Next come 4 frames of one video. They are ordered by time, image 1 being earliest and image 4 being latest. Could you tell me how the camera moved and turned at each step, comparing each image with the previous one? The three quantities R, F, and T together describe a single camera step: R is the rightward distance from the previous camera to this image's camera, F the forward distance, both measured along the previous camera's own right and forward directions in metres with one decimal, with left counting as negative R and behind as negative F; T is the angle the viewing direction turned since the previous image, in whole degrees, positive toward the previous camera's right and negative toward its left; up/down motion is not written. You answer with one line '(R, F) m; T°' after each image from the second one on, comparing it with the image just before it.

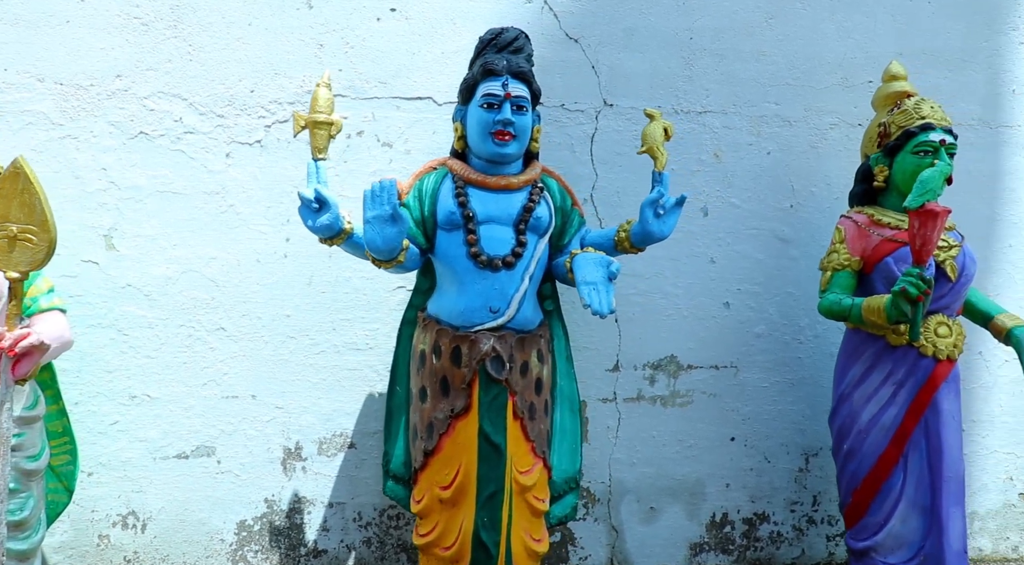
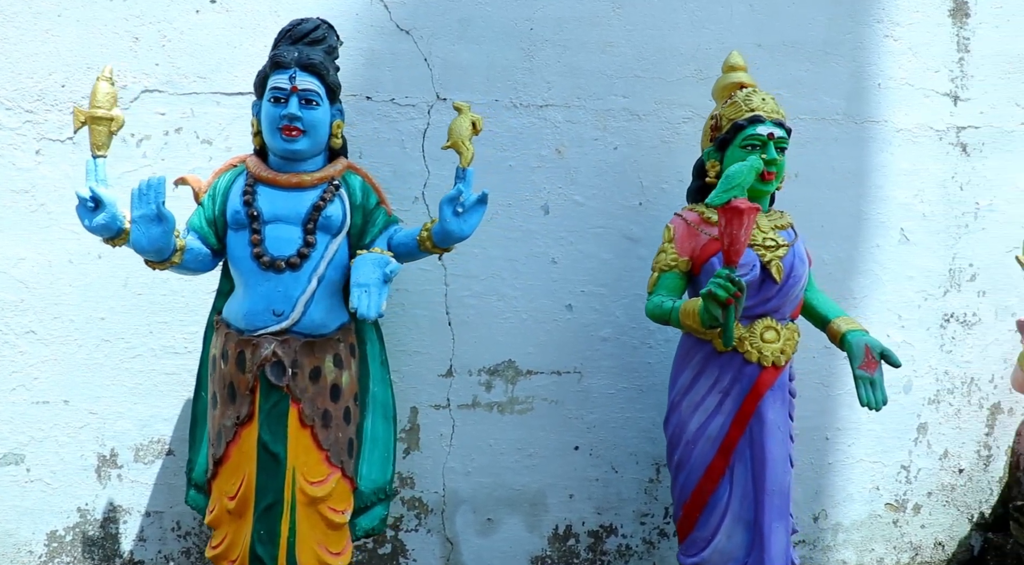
(+0.7, +0.1) m; -1°
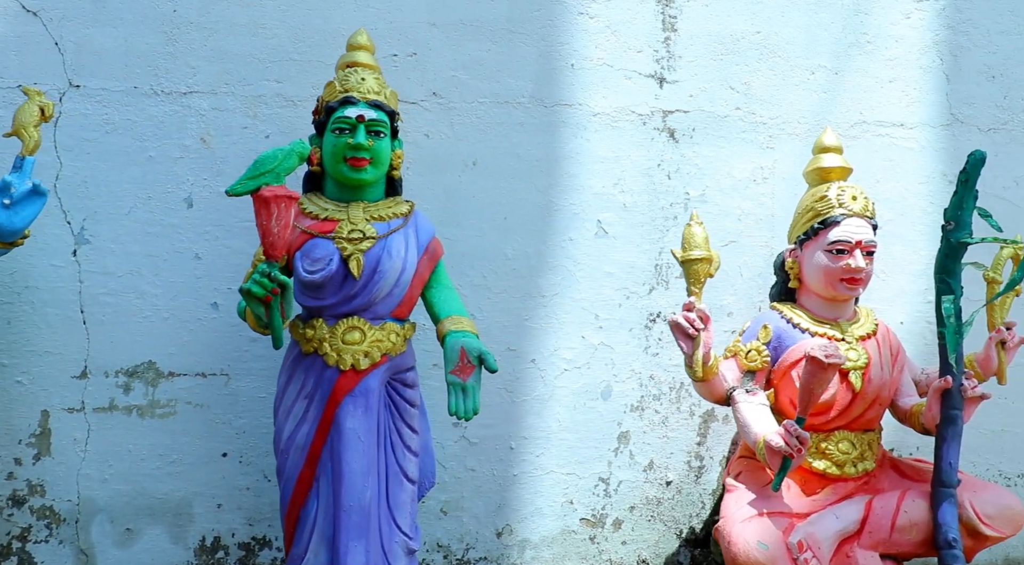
(+1.4, +0.2) m; -3°
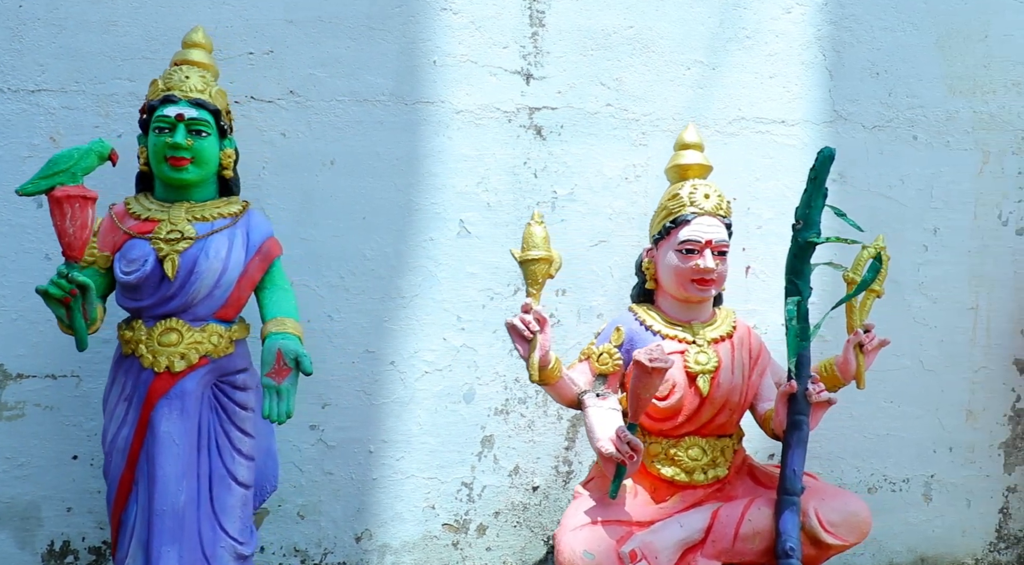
(+0.5, +0.1) m; -1°
